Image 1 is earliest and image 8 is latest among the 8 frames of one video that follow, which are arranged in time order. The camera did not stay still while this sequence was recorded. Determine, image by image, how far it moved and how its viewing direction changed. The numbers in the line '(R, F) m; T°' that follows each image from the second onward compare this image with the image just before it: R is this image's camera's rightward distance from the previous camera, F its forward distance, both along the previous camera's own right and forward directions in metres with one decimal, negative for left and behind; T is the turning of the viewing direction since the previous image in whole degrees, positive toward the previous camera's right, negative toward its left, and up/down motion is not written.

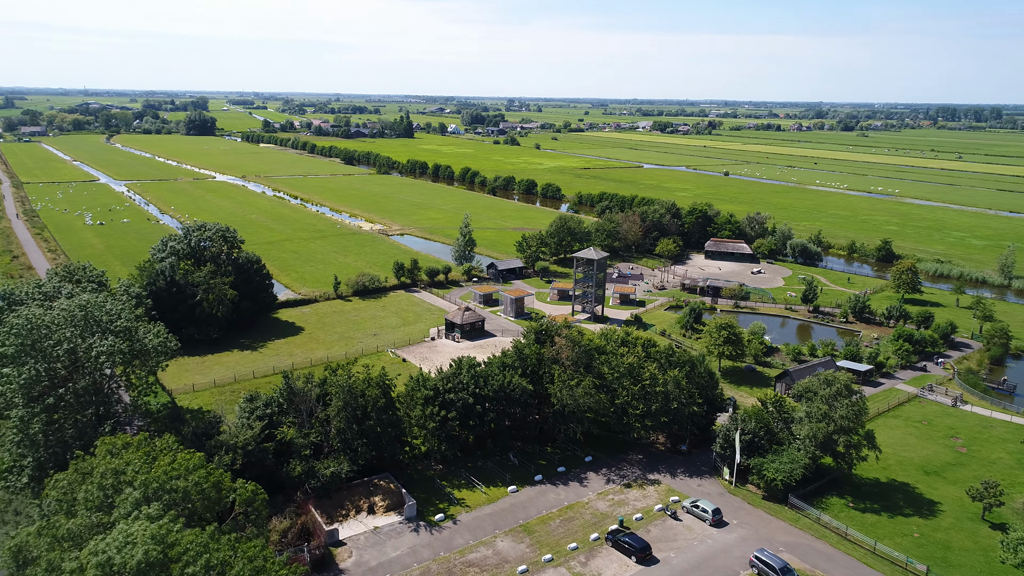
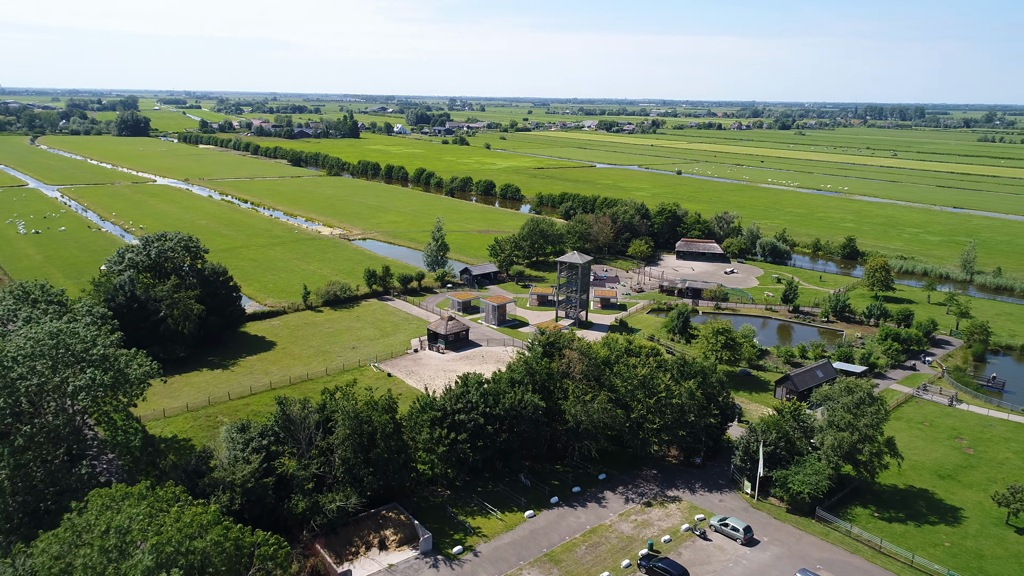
(-3.3, +2.3) m; +5°
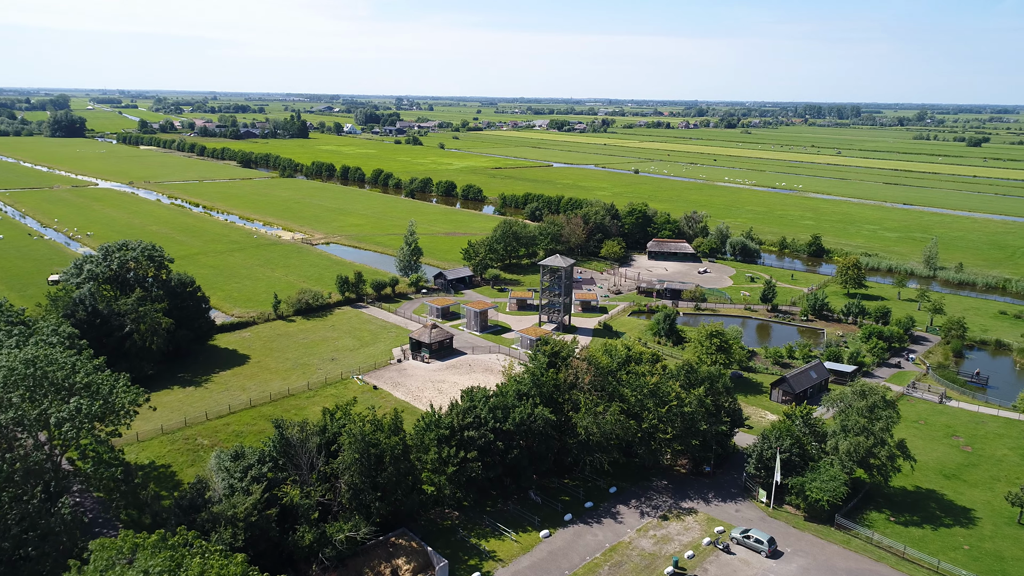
(-2.8, +1.7) m; +4°
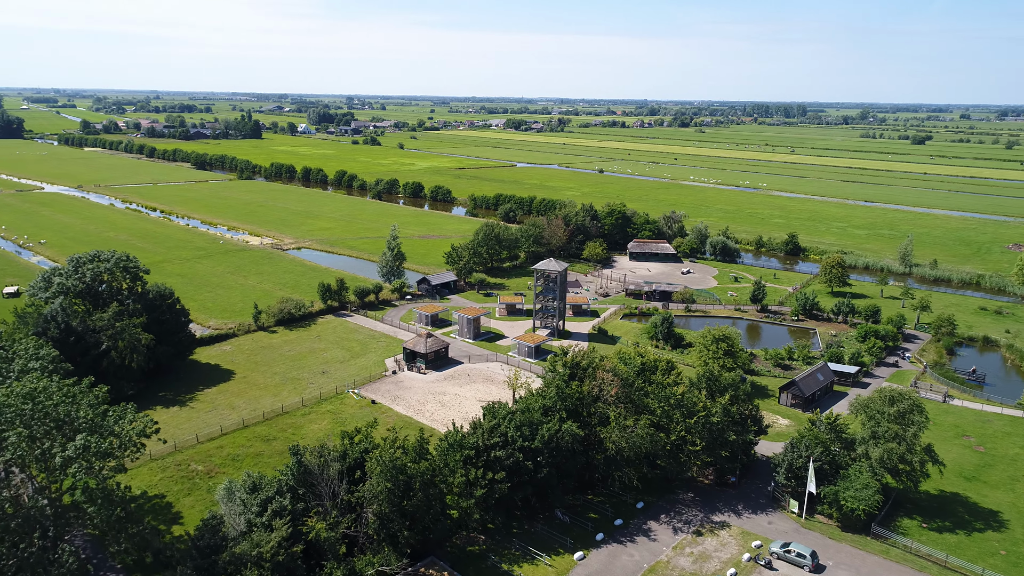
(-3.2, +1.8) m; +4°
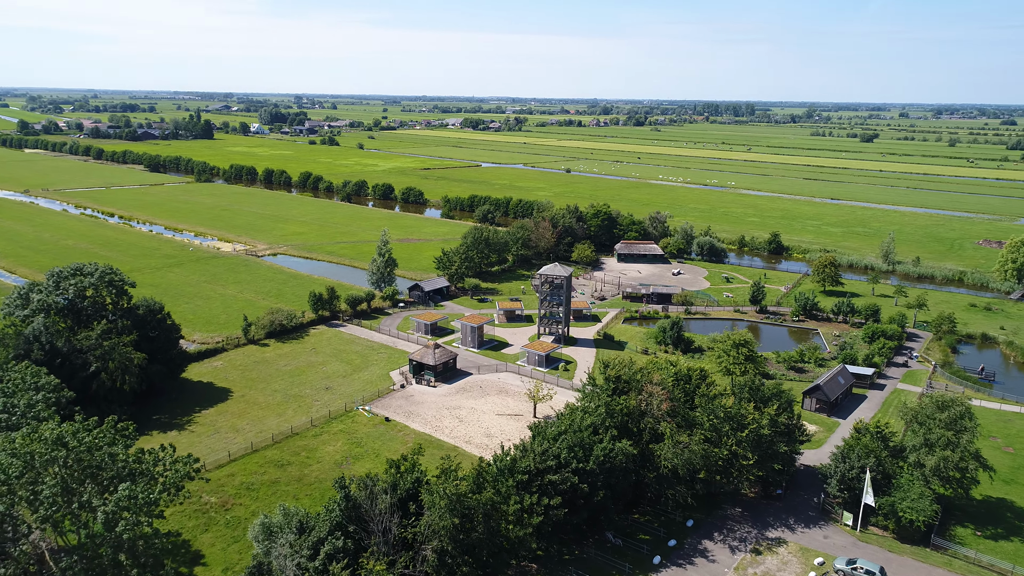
(-4.1, +2.1) m; +4°
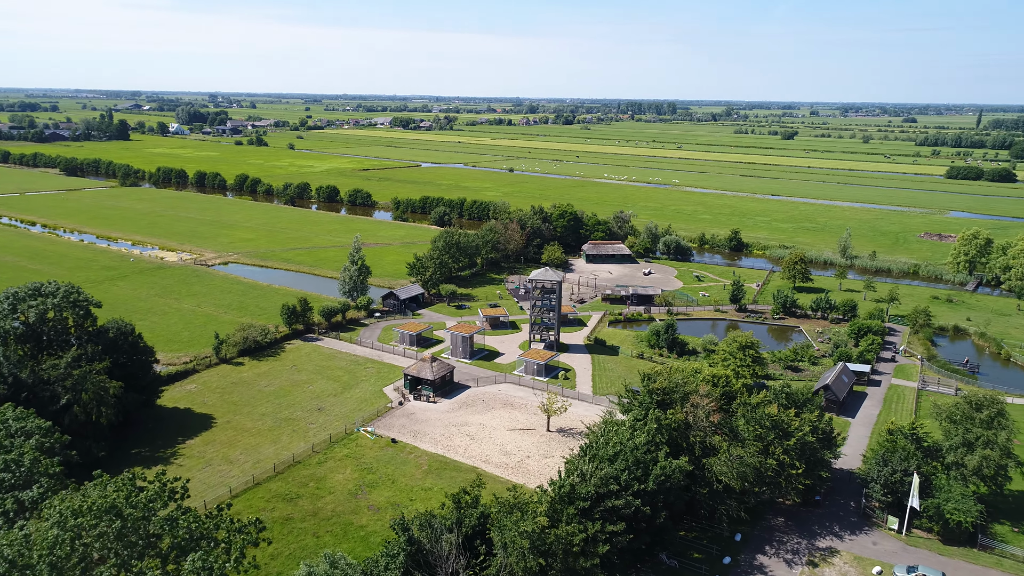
(-4.9, +2.4) m; +6°
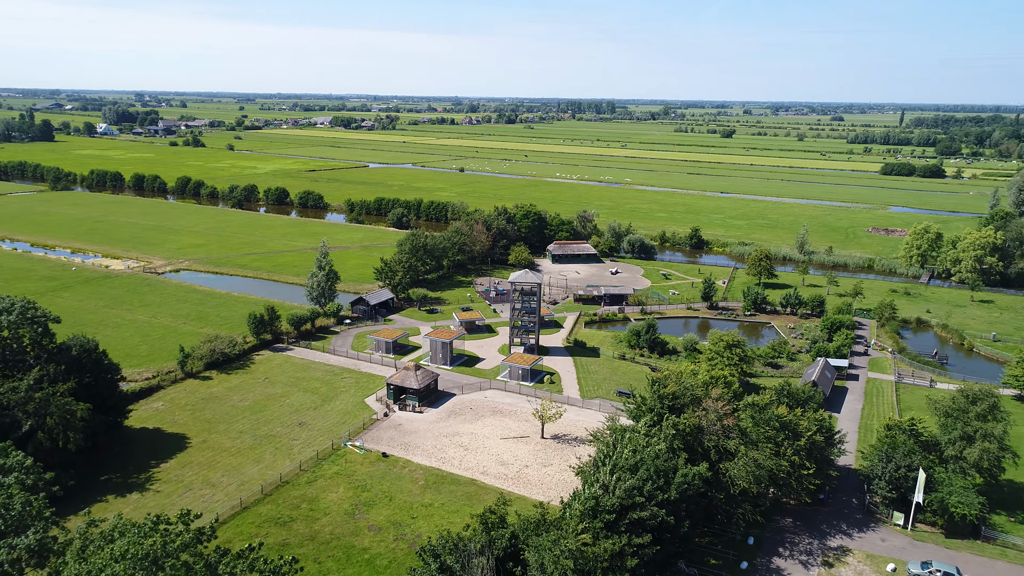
(-2.8, +1.3) m; +5°
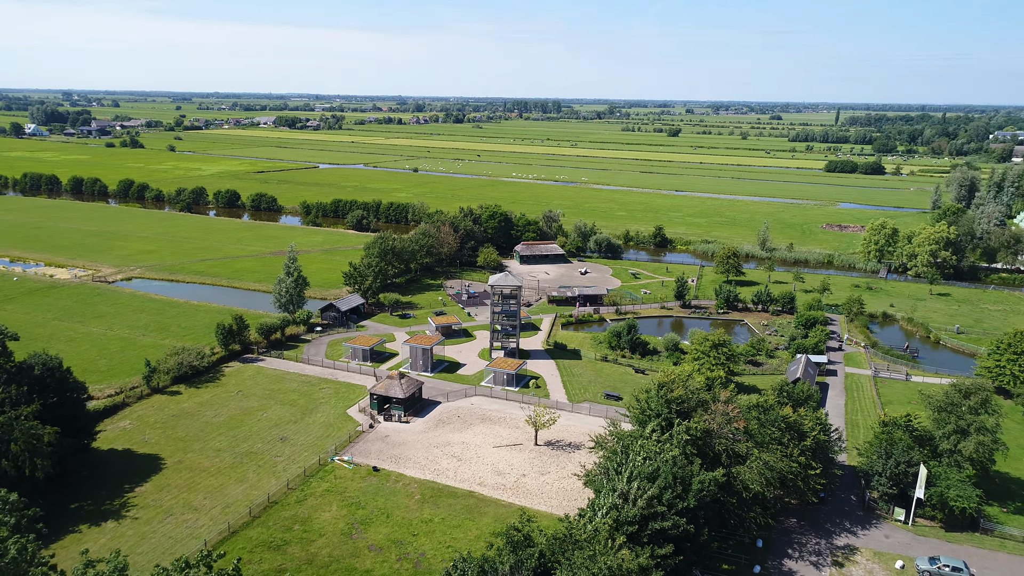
(-2.4, +1.2) m; +4°
